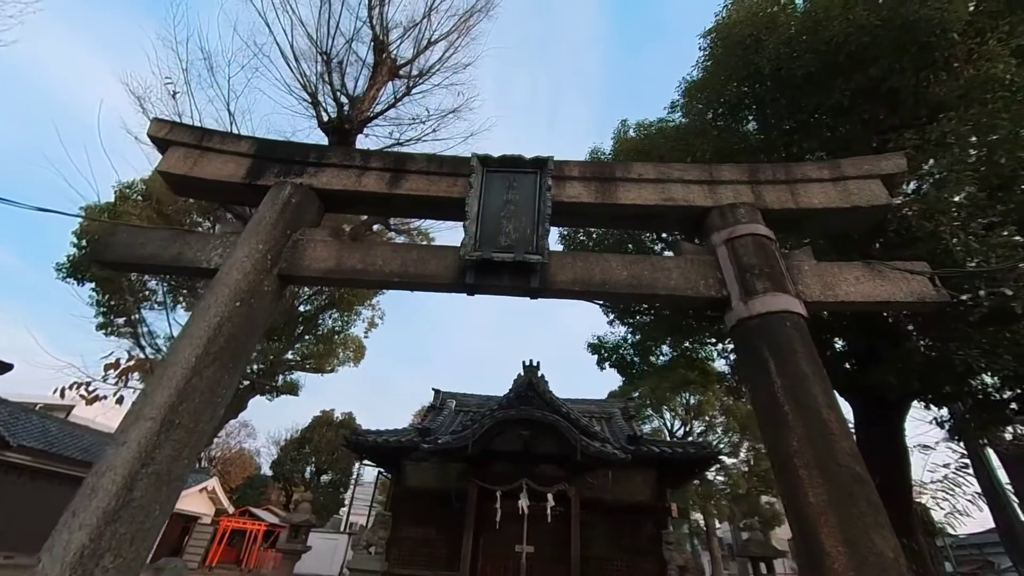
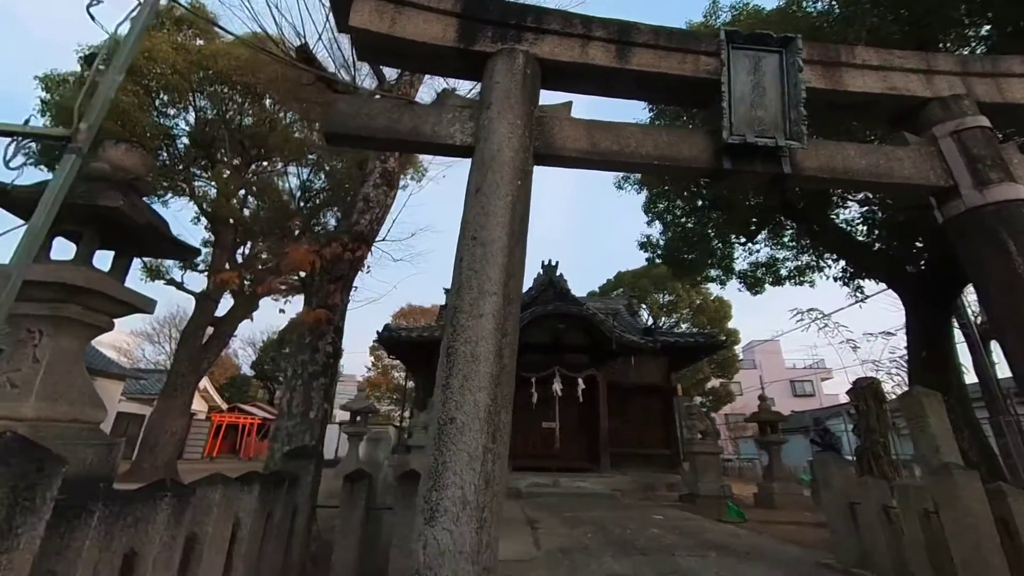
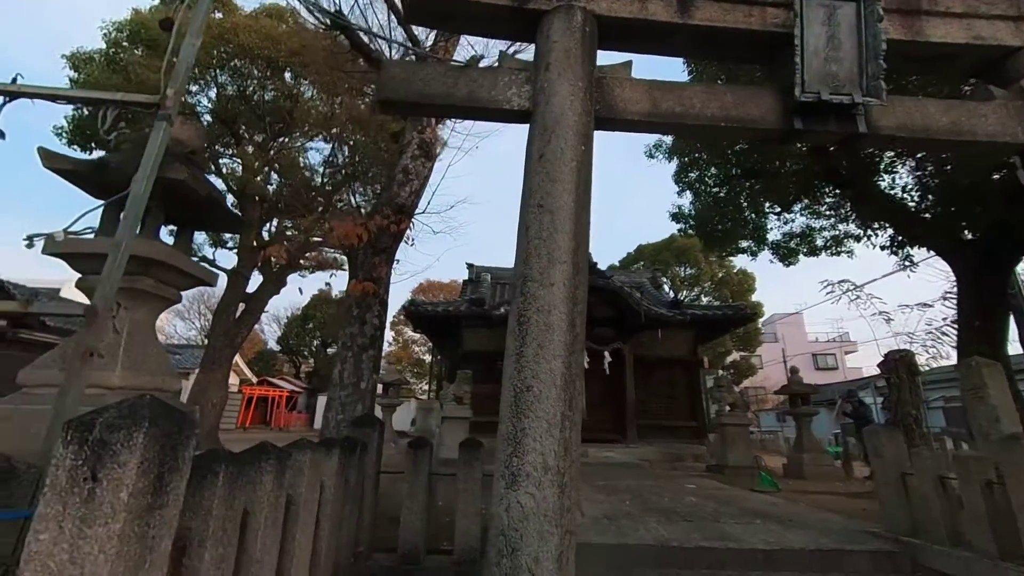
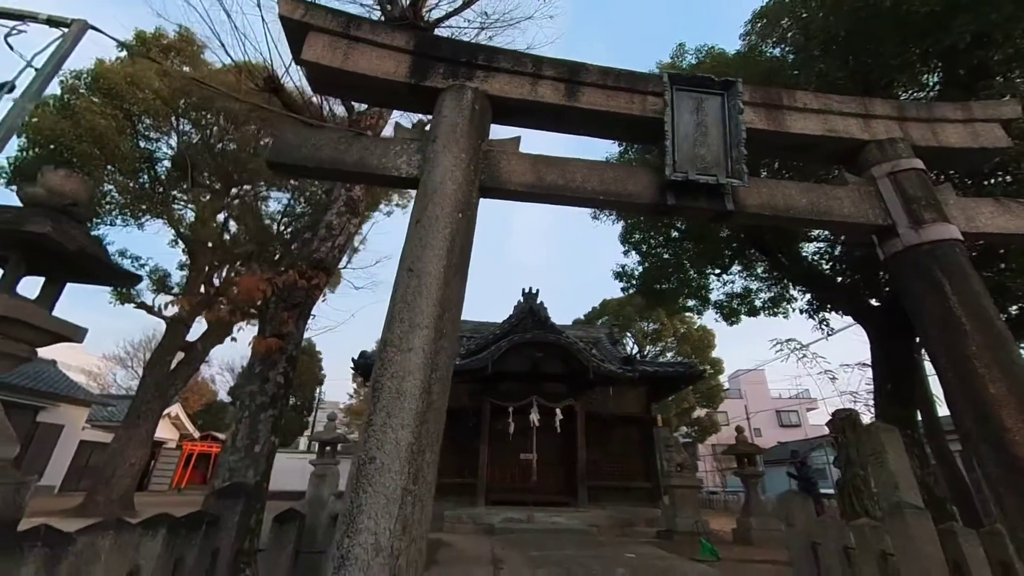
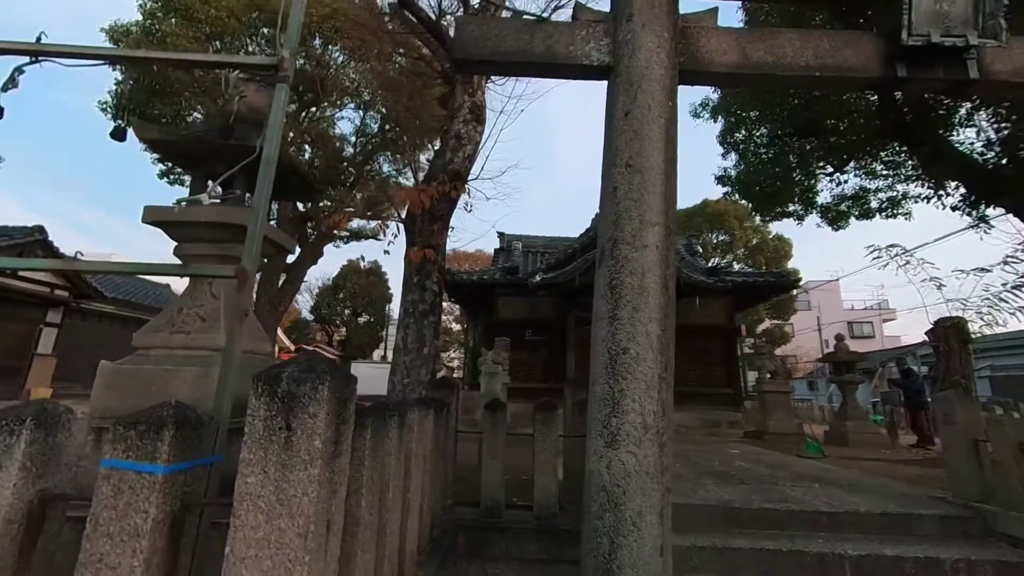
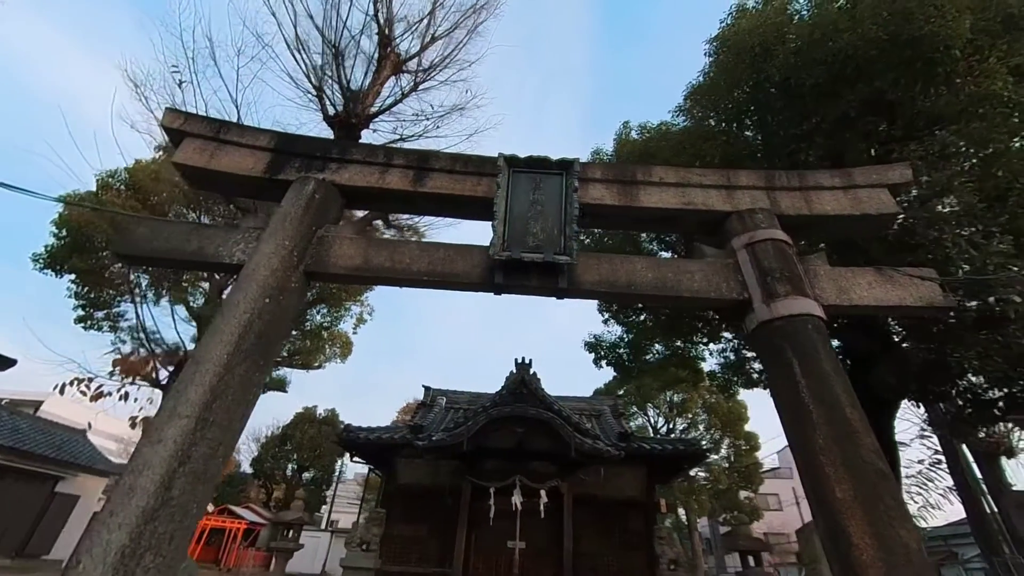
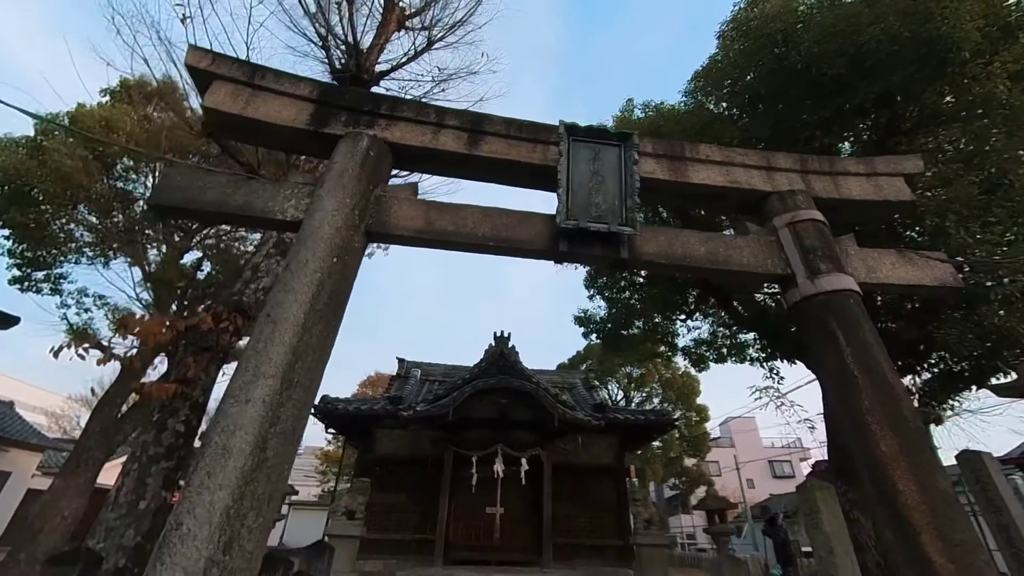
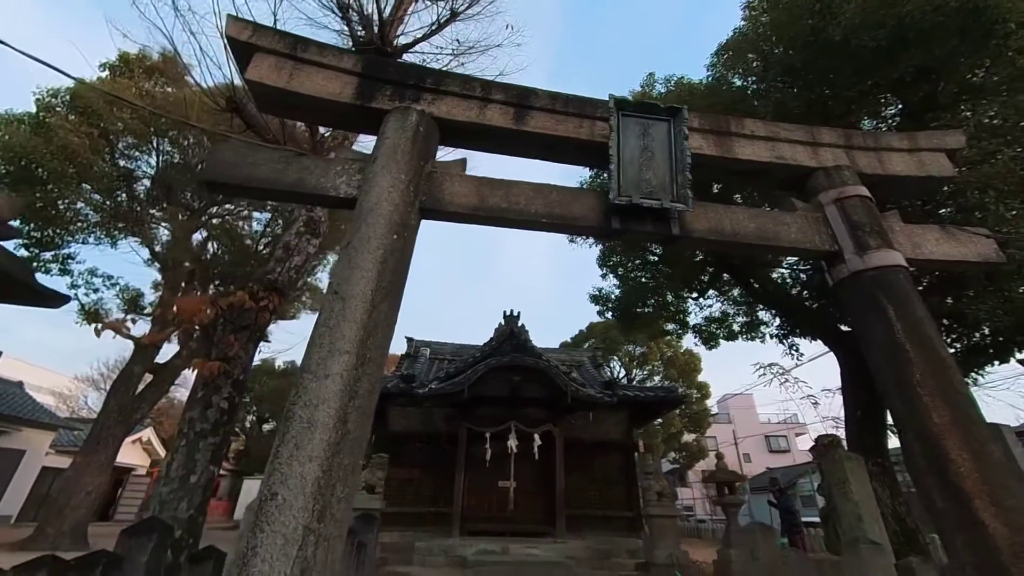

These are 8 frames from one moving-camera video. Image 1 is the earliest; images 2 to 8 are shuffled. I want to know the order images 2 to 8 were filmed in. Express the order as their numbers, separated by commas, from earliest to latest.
6, 7, 8, 4, 2, 3, 5
